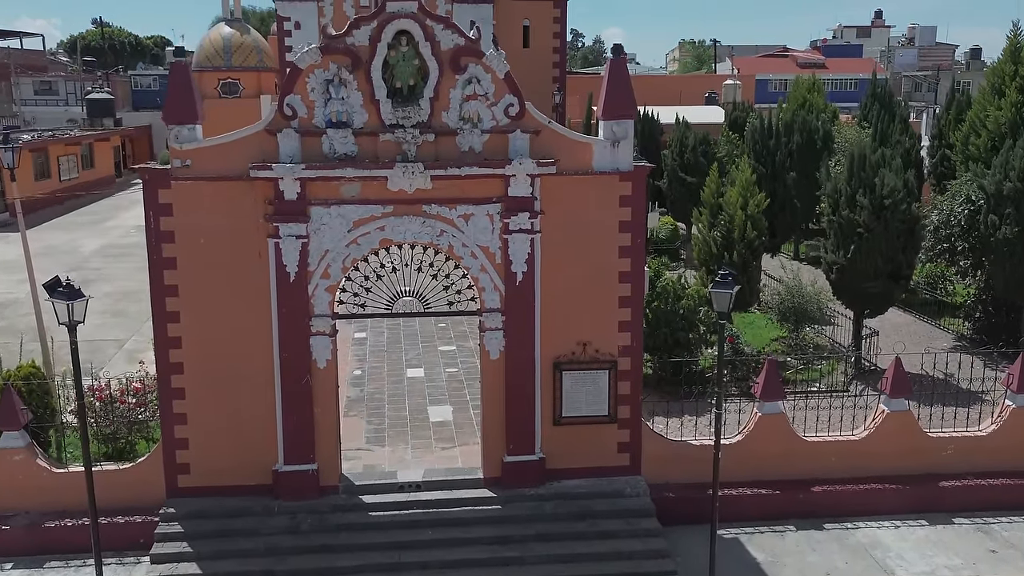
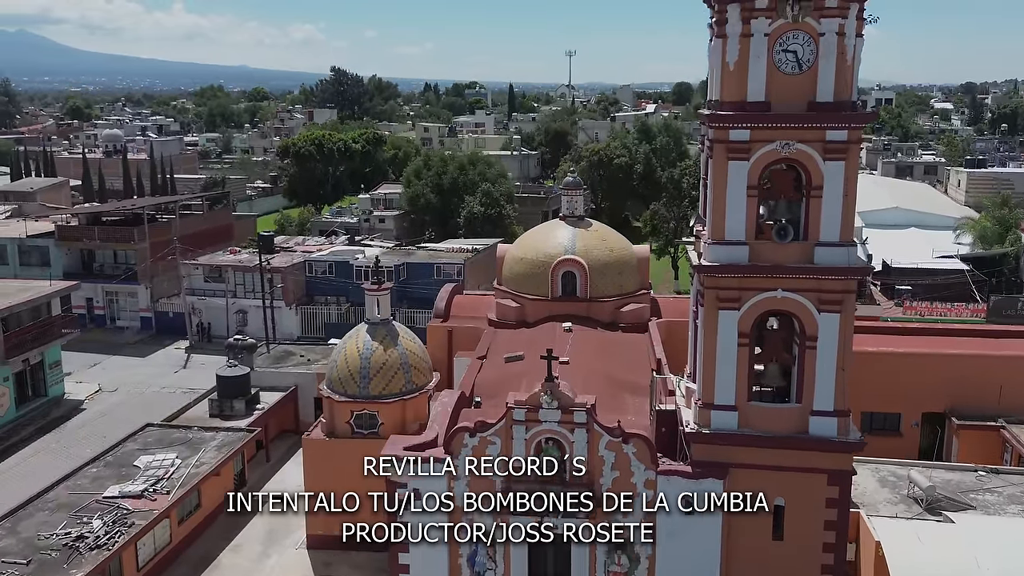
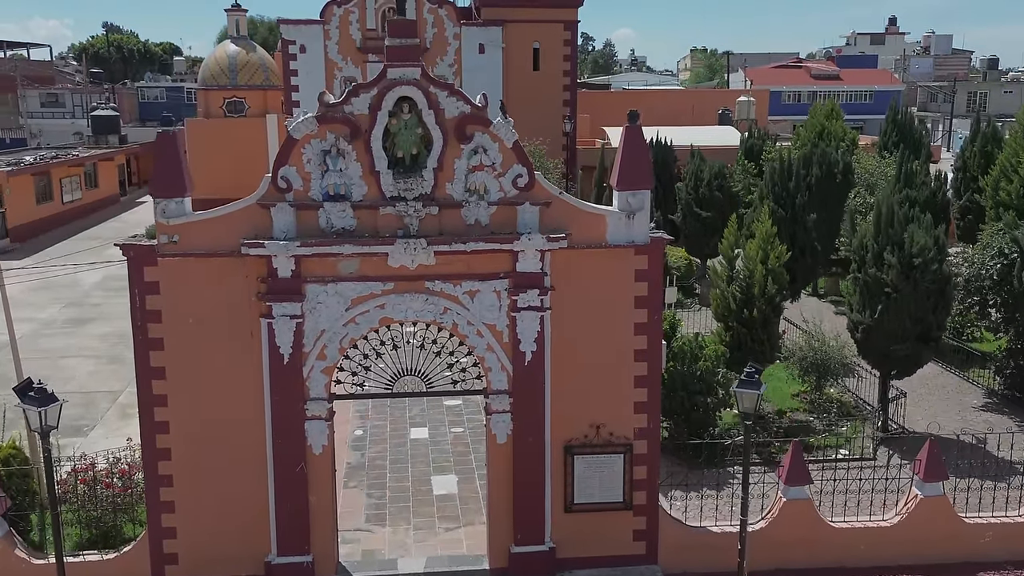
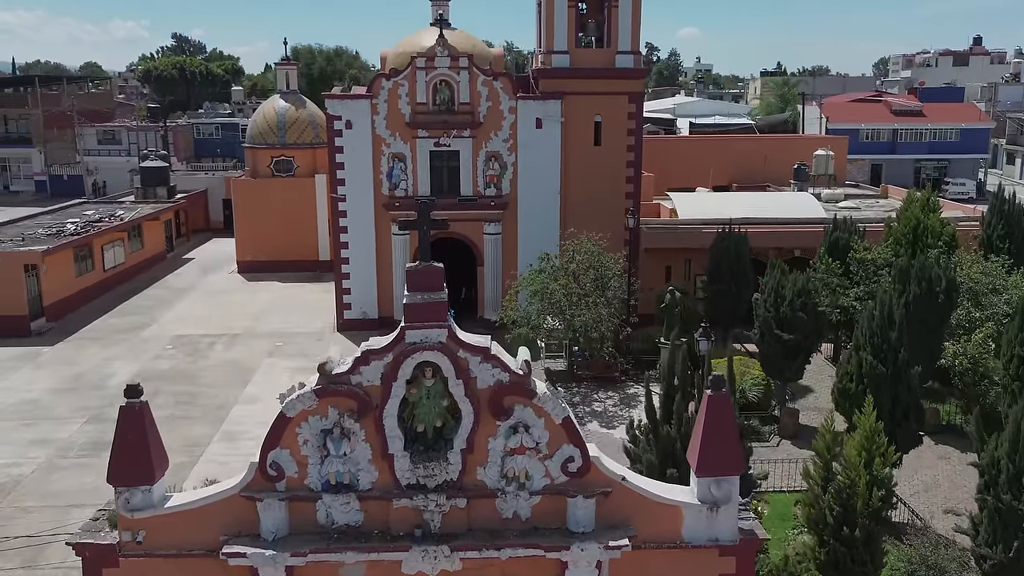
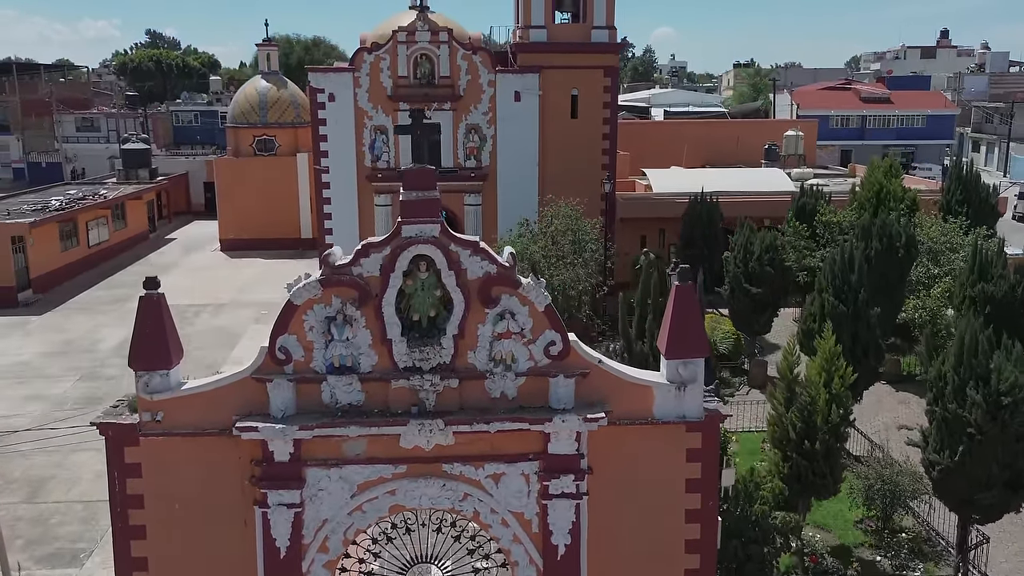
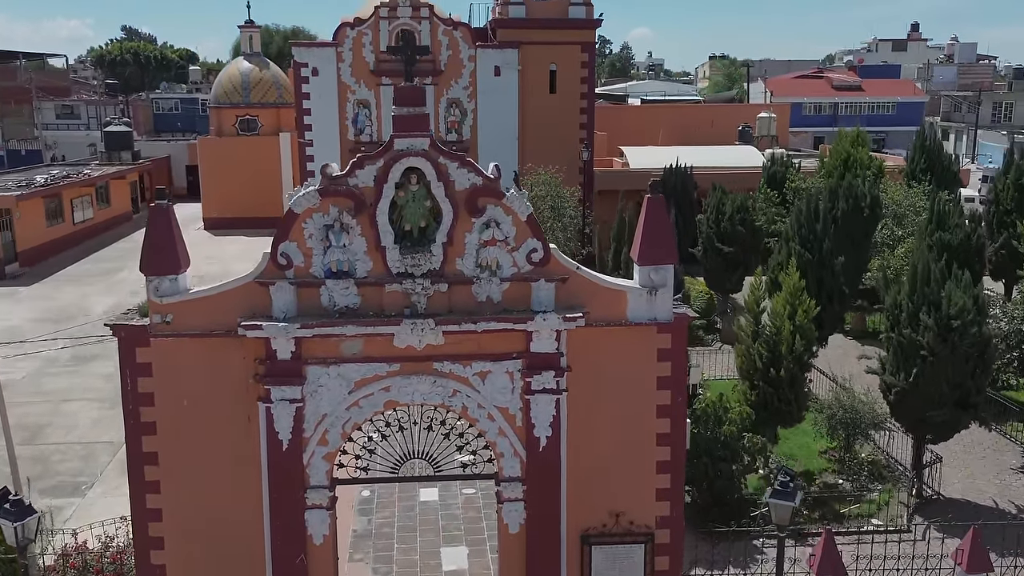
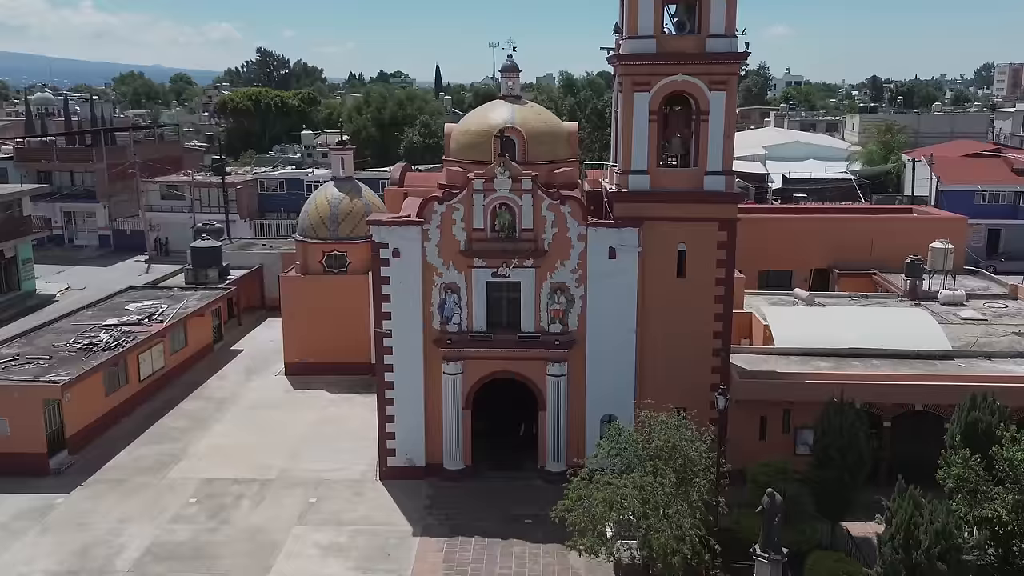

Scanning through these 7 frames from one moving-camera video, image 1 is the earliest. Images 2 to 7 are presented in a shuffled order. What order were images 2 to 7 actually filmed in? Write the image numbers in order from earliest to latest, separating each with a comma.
3, 6, 5, 4, 7, 2
